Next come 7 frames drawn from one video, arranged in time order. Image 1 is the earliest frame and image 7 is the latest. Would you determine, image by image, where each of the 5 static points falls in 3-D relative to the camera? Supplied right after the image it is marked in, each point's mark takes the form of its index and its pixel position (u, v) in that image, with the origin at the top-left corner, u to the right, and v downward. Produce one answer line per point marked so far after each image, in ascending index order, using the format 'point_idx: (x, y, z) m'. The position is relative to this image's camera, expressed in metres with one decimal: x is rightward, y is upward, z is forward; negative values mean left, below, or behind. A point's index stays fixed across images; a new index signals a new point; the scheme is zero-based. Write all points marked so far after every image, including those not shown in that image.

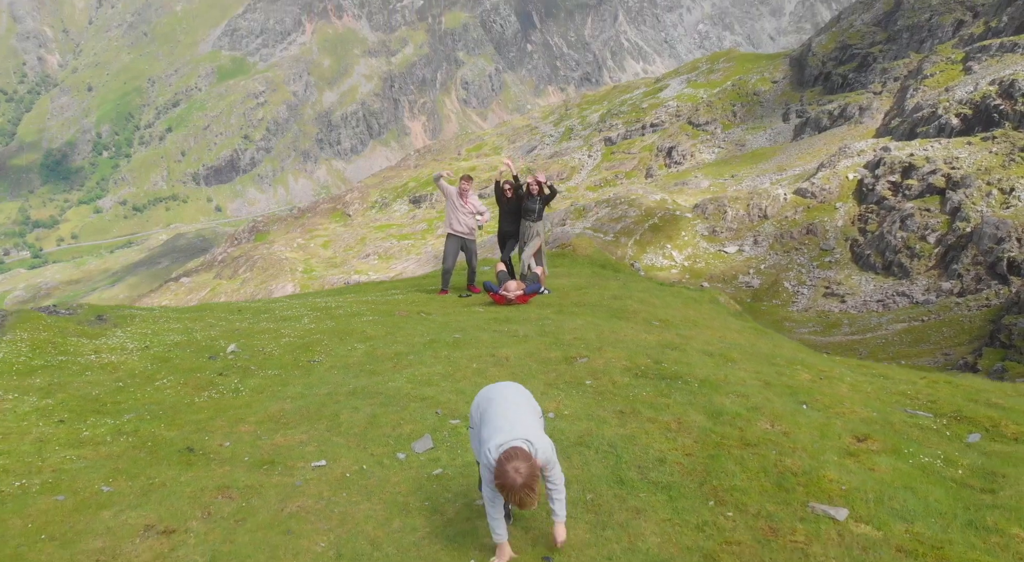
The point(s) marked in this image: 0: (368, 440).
0: (-4.0, -4.4, +20.6) m
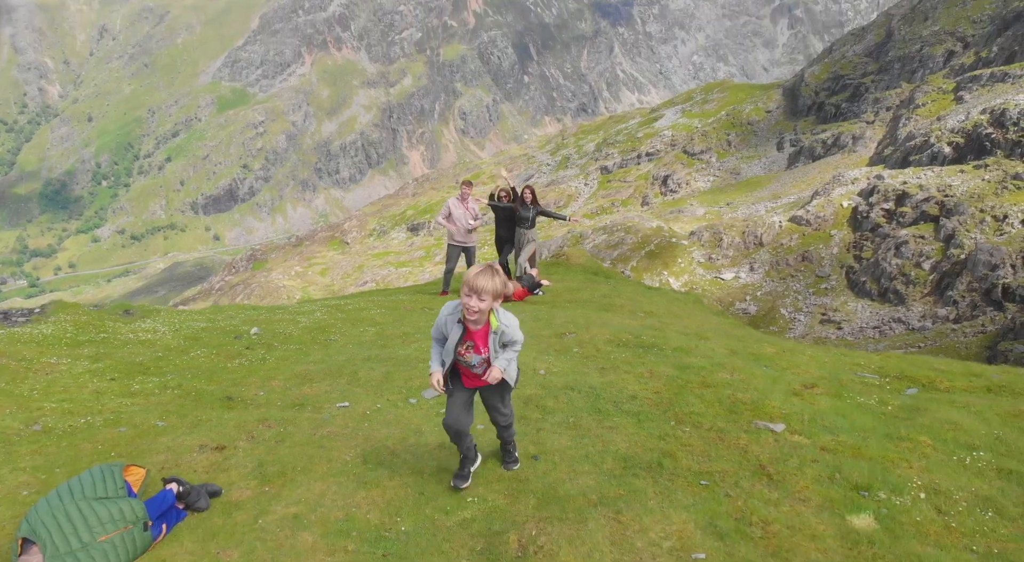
0: (-4.2, -3.5, +23.7) m
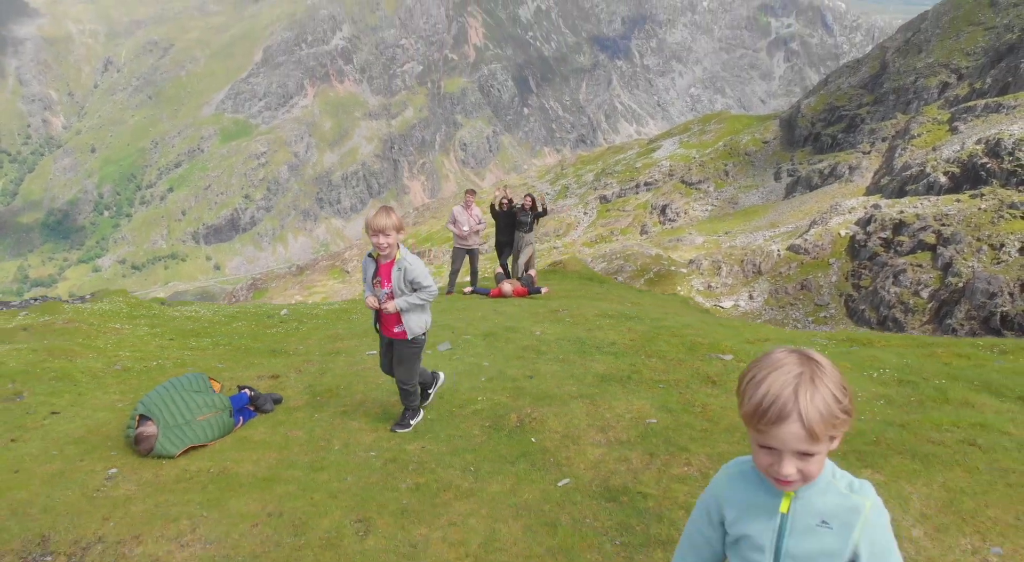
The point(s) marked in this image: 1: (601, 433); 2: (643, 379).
0: (-4.2, -2.4, +27.9) m
1: (+2.2, -3.5, +17.0) m
2: (+3.7, -2.8, +19.9) m
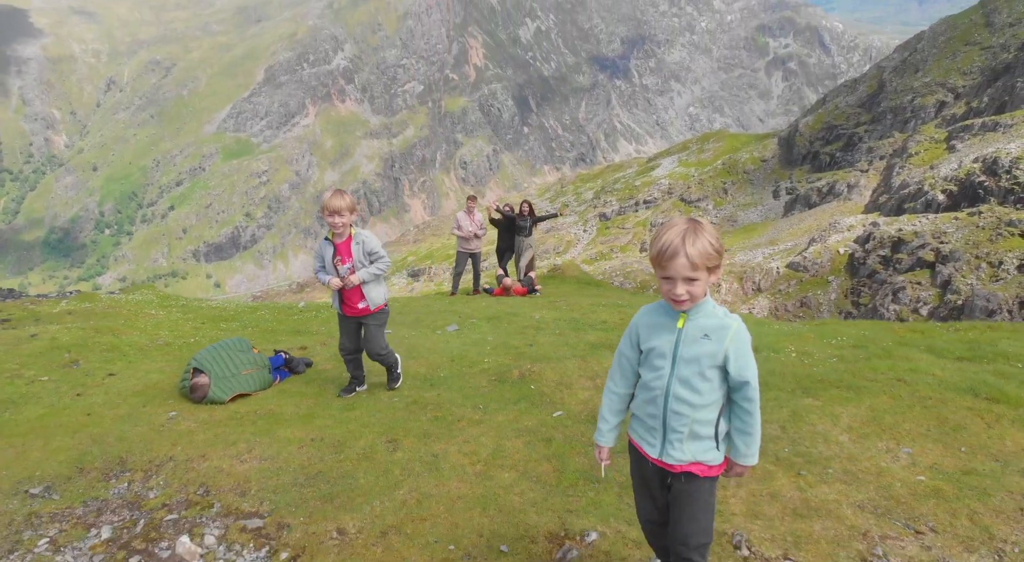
0: (-4.1, -1.9, +30.7) m
1: (+2.2, -2.7, +19.8) m
2: (+3.8, -2.1, +22.7) m
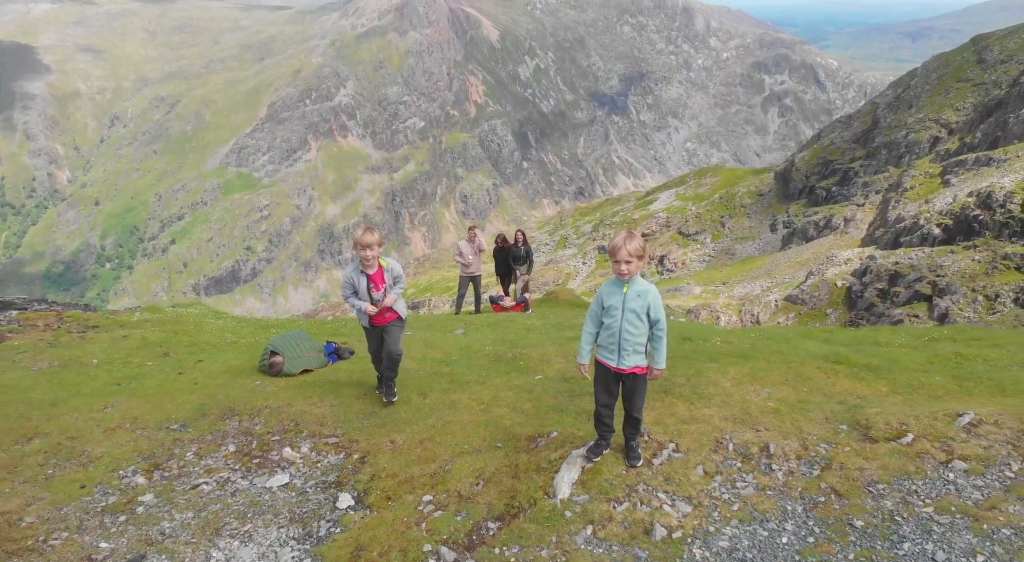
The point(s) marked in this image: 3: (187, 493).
0: (-4.3, -2.6, +37.7) m
1: (+2.0, -2.9, +26.8) m
2: (+3.6, -2.4, +29.7) m
3: (-8.9, -5.8, +19.2) m
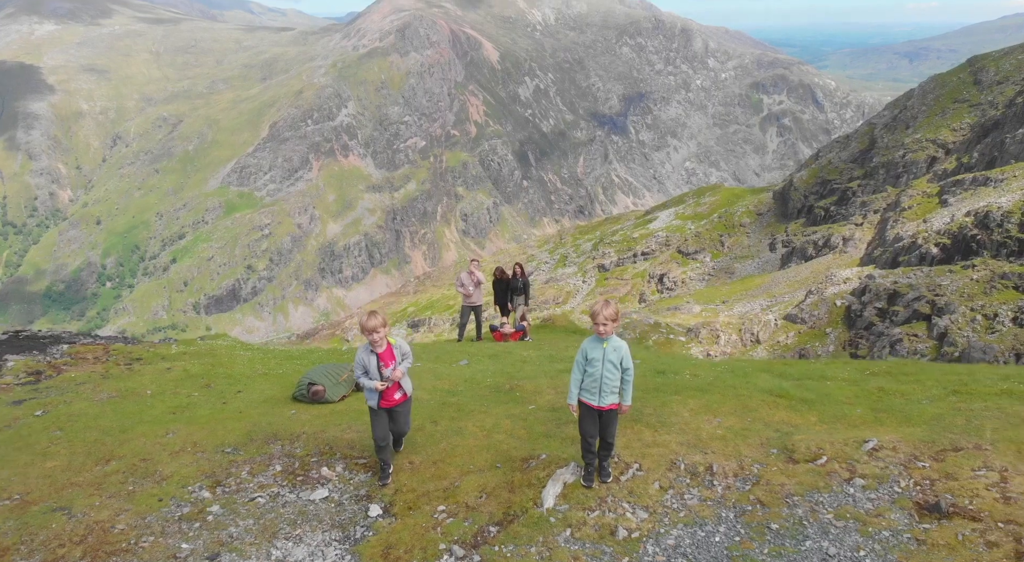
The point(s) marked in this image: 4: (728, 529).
0: (-4.4, -4.8, +42.3) m
1: (+1.9, -4.8, +31.4) m
2: (+3.5, -4.5, +34.3) m
3: (-9.0, -7.6, +23.7) m
4: (+6.1, -7.0, +19.7) m
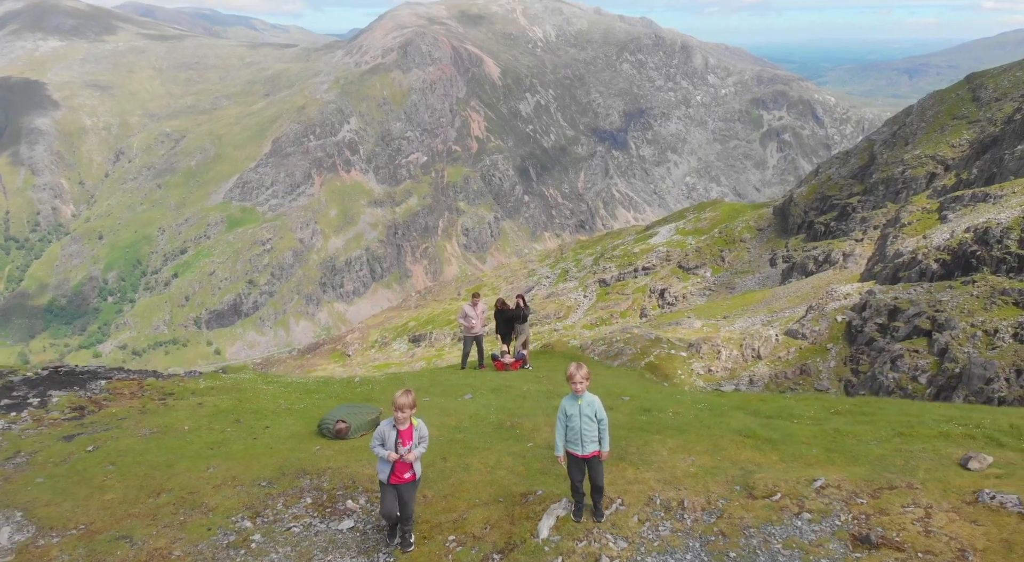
0: (-4.4, -7.6, +46.1) m
1: (+1.9, -7.3, +35.2) m
2: (+3.5, -7.0, +38.2) m
3: (-9.0, -9.9, +27.5) m
4: (+6.1, -9.3, +23.4) m
